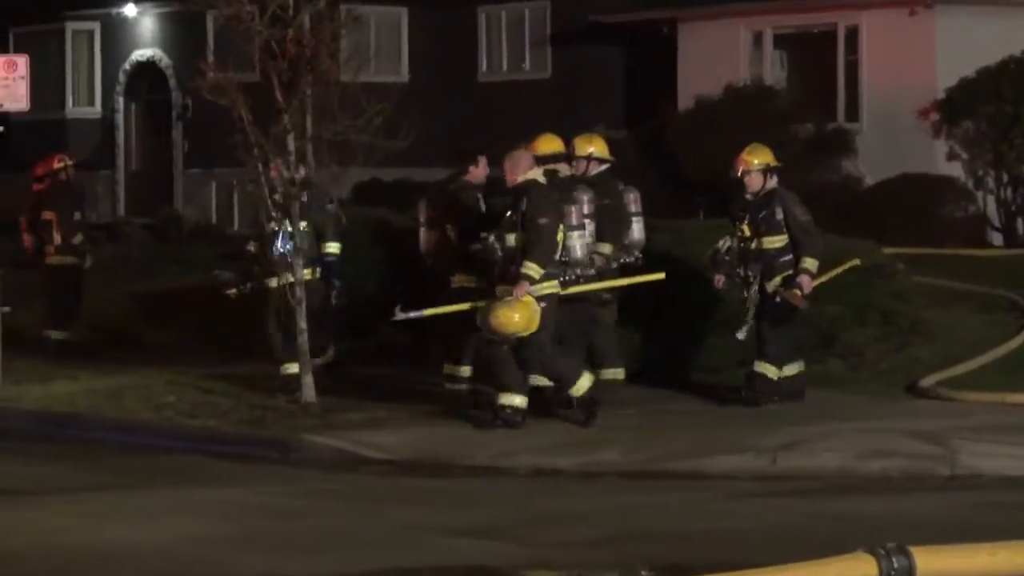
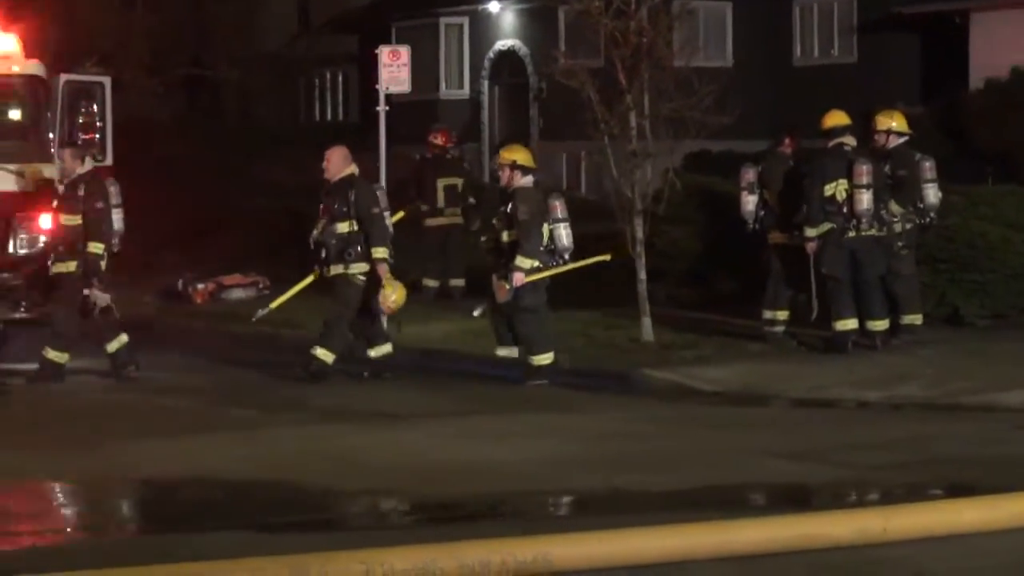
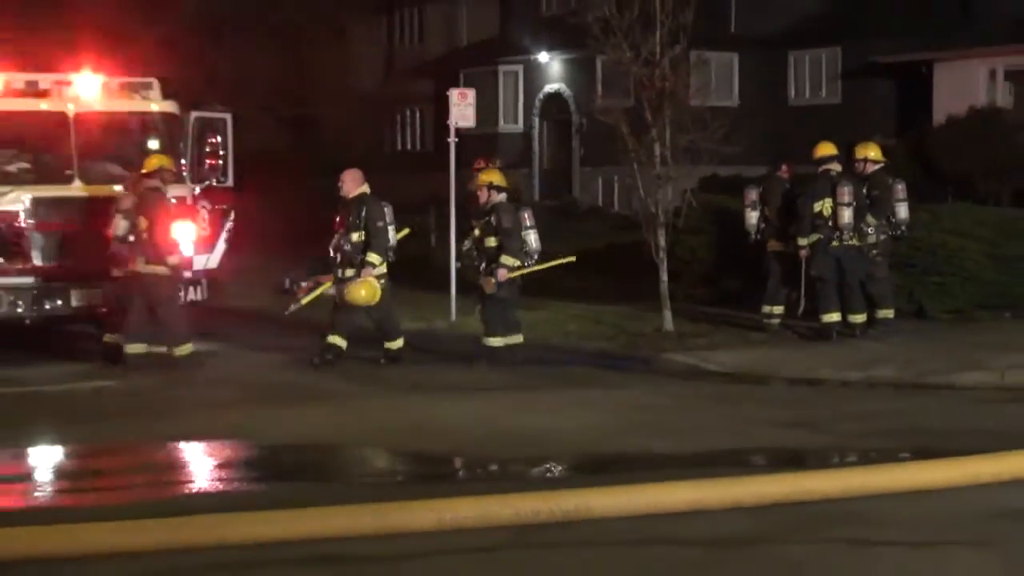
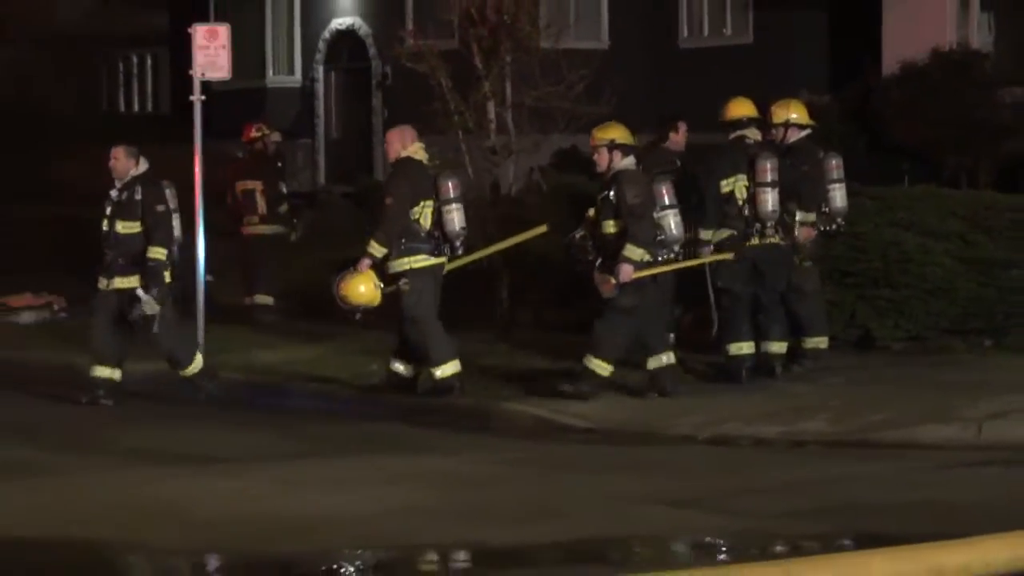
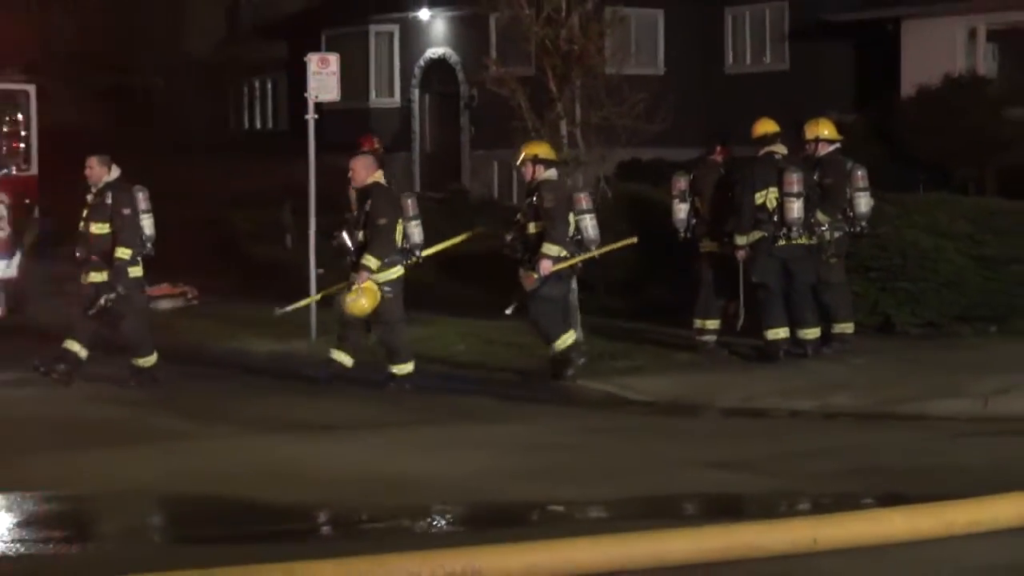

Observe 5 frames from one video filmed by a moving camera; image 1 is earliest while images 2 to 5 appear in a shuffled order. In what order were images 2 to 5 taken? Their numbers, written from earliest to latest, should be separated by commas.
4, 5, 2, 3
